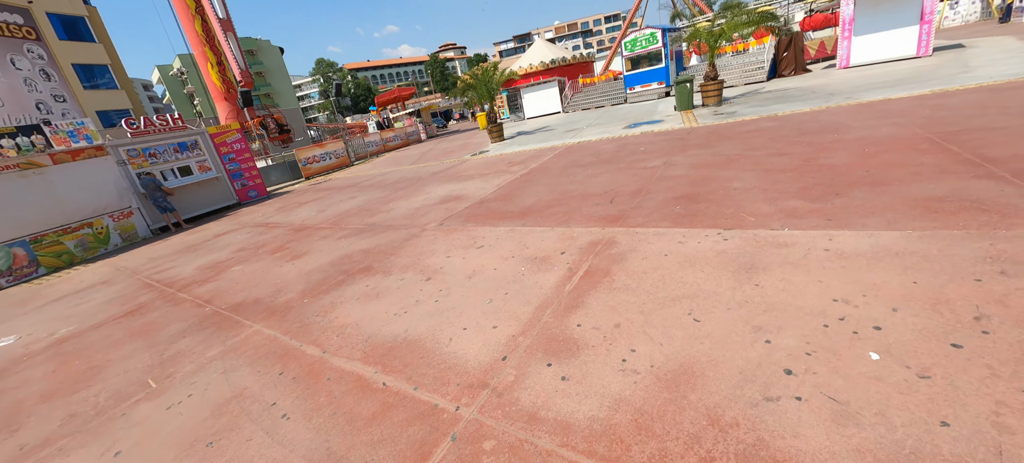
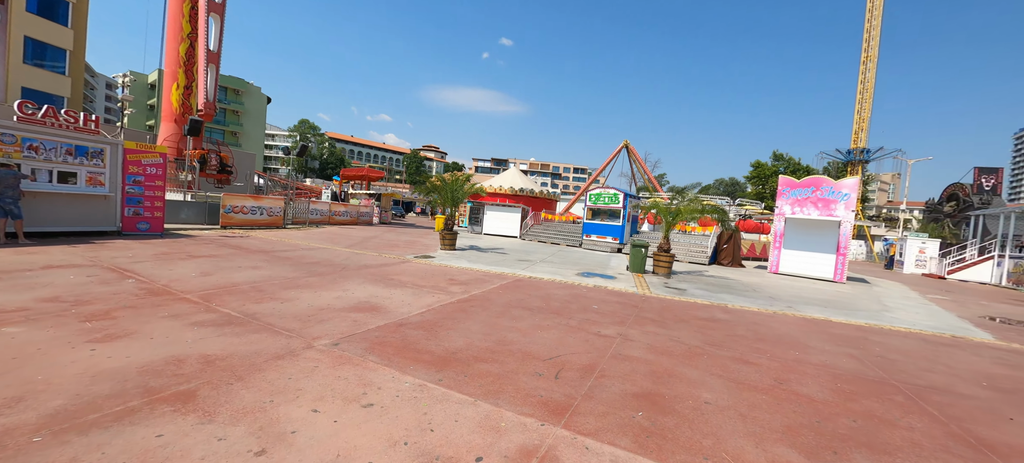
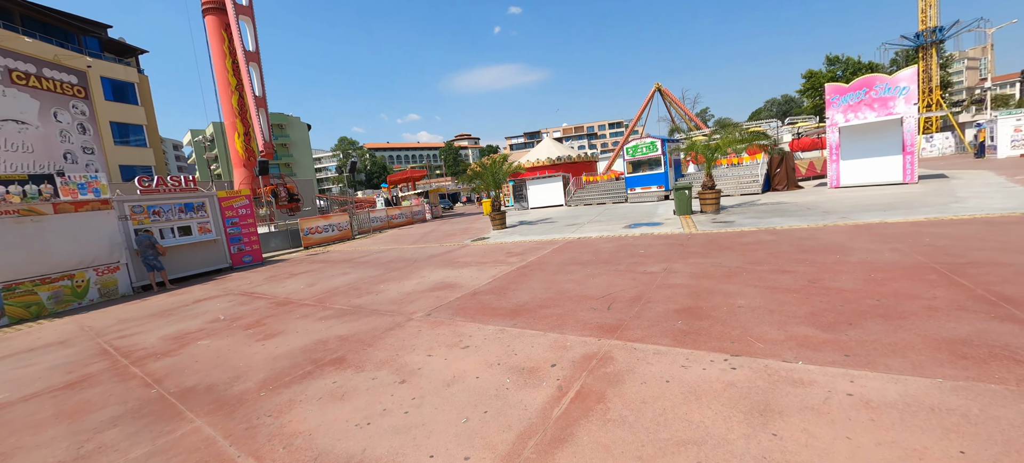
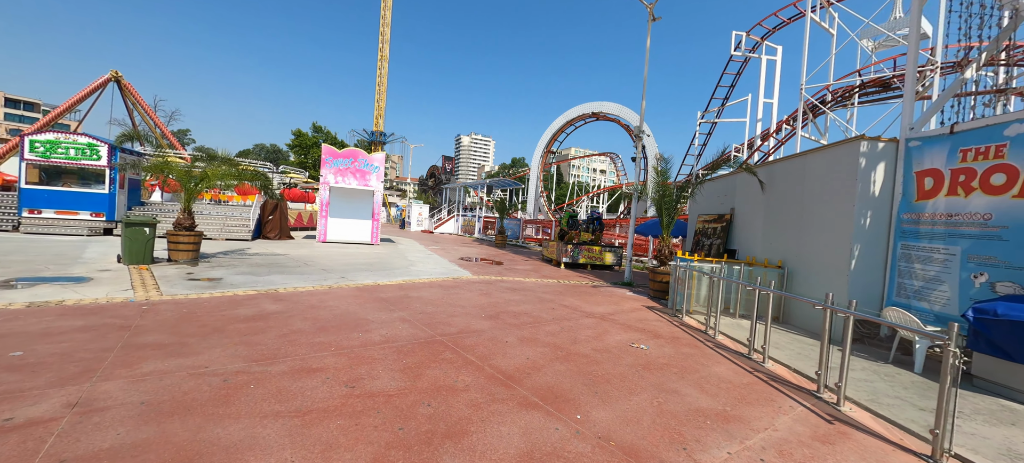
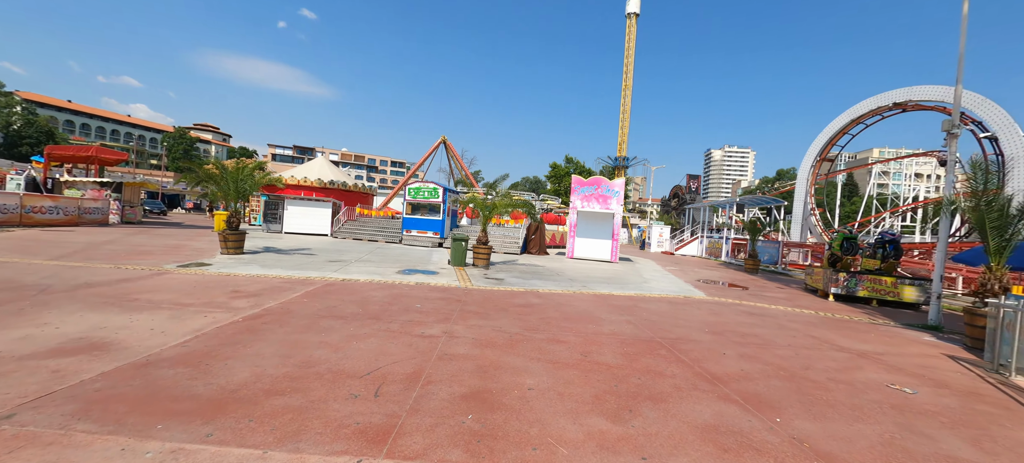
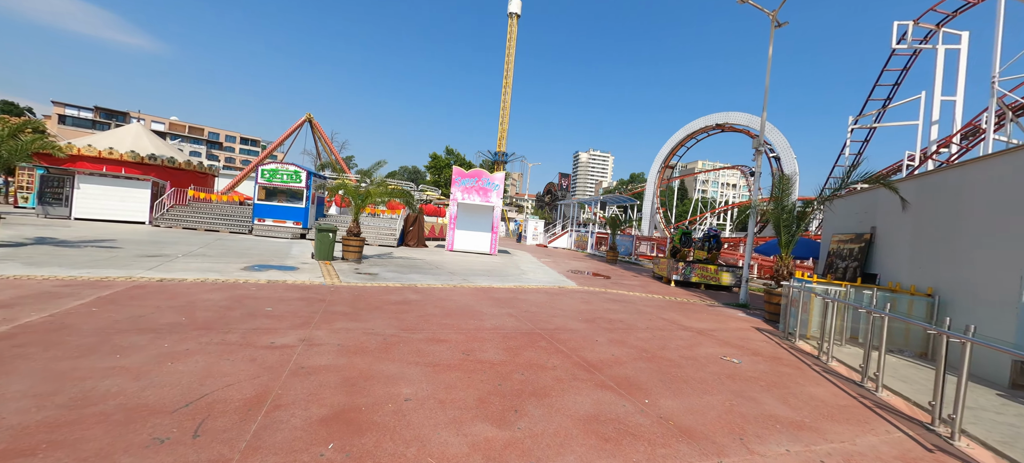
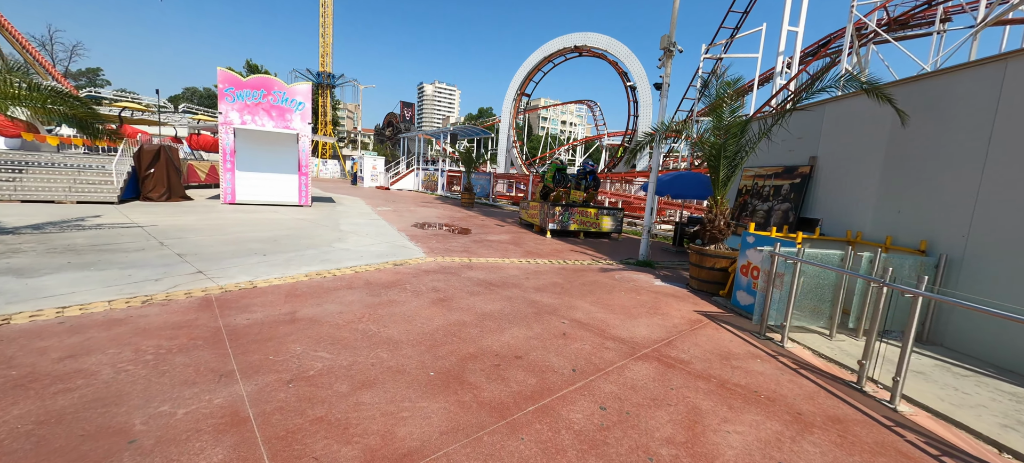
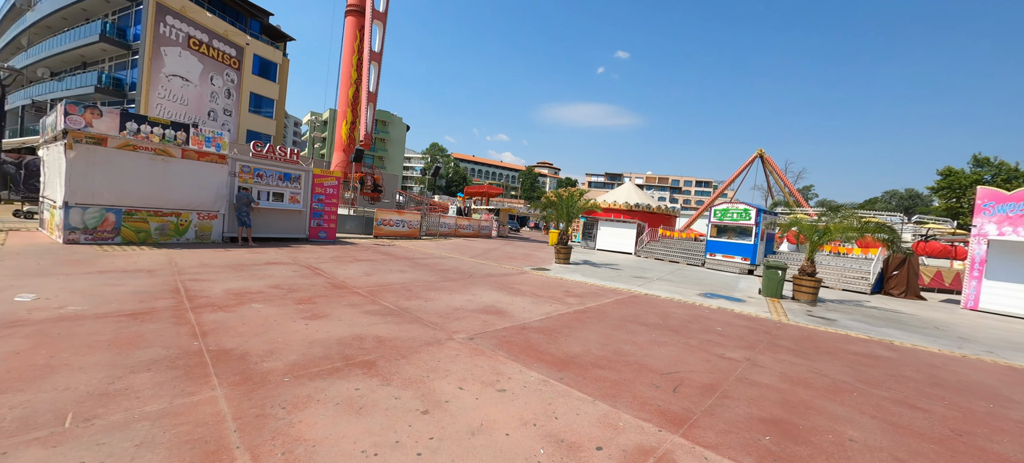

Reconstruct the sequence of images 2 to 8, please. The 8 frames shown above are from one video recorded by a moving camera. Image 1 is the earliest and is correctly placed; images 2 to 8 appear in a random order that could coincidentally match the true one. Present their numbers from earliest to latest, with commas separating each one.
3, 8, 2, 5, 6, 4, 7
